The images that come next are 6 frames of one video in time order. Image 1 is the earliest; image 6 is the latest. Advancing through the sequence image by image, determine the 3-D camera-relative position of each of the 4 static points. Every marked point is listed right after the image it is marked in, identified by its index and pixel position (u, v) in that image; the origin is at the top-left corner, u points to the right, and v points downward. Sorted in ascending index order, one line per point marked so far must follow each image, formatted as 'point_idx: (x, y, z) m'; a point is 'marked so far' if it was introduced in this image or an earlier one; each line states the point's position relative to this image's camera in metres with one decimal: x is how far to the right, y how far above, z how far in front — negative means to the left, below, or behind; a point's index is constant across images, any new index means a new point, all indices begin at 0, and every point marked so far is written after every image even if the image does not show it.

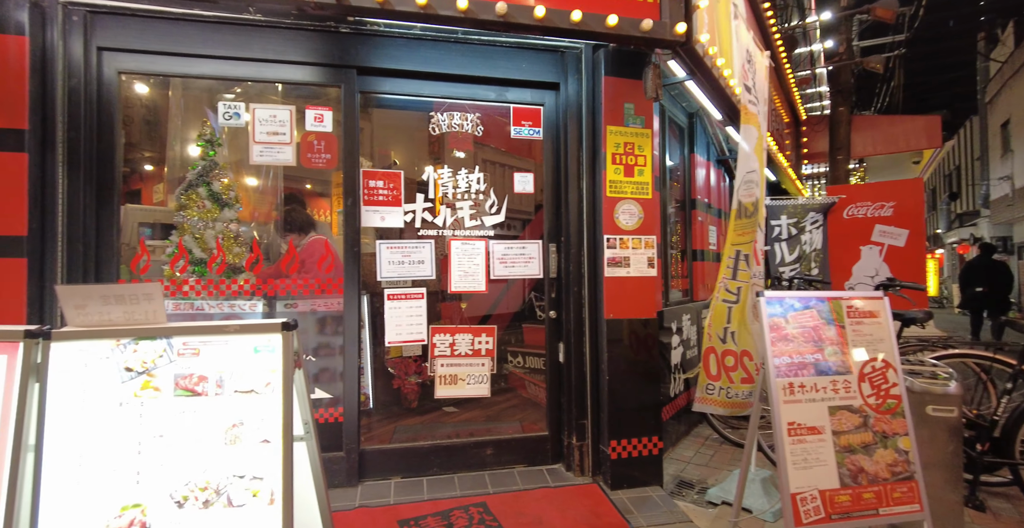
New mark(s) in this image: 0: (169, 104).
0: (-2.0, +1.0, +2.8) m
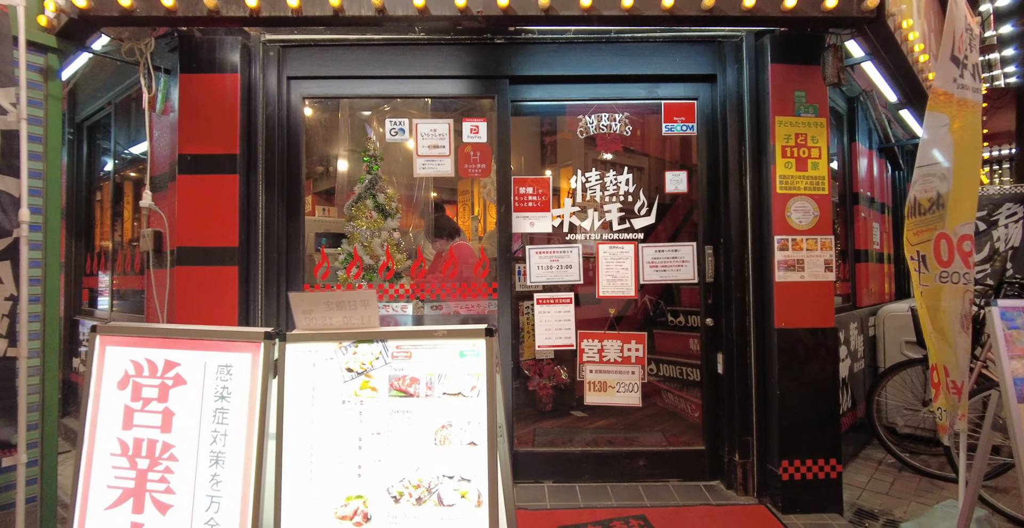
0: (-1.1, +0.9, +3.1) m
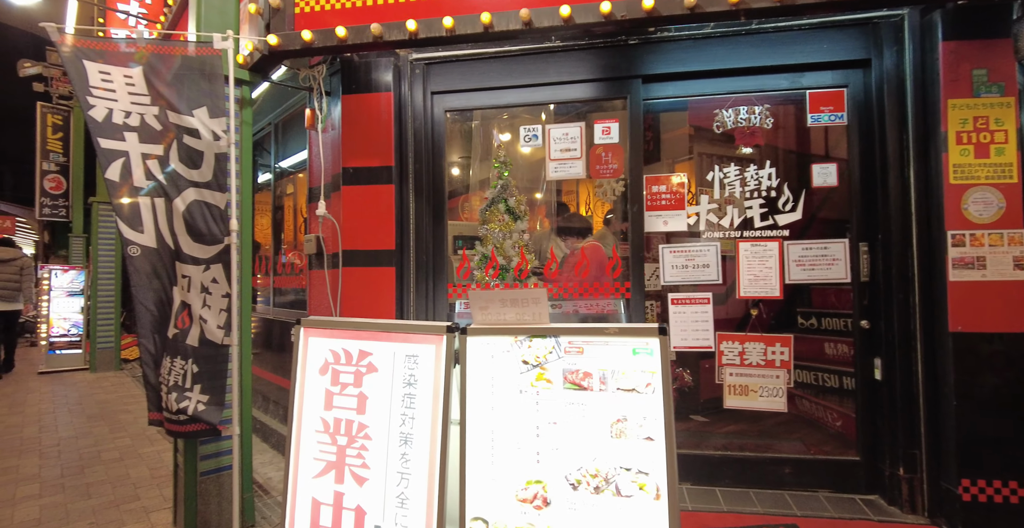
0: (-0.2, +0.9, +3.3) m
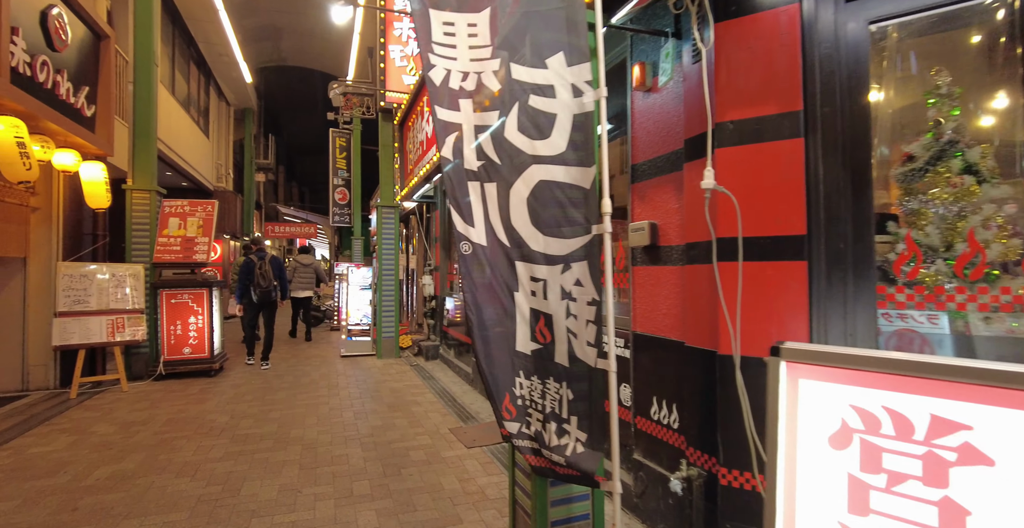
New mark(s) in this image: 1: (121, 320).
0: (+1.8, +0.9, +2.1) m
1: (-5.0, -0.7, +6.1) m
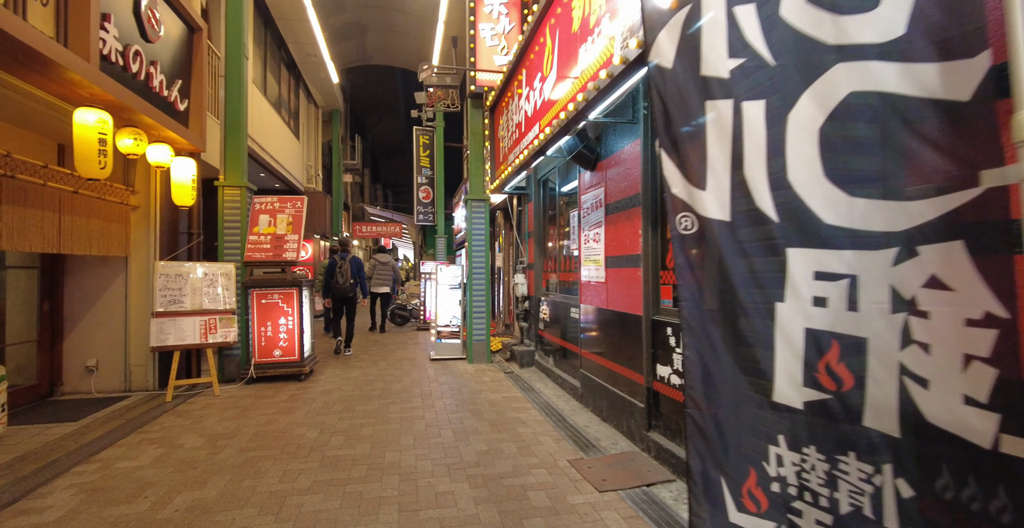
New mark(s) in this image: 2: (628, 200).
0: (+2.5, +1.0, +0.9) m
1: (-3.7, -0.7, +5.9) m
2: (+1.0, +0.6, +4.3) m
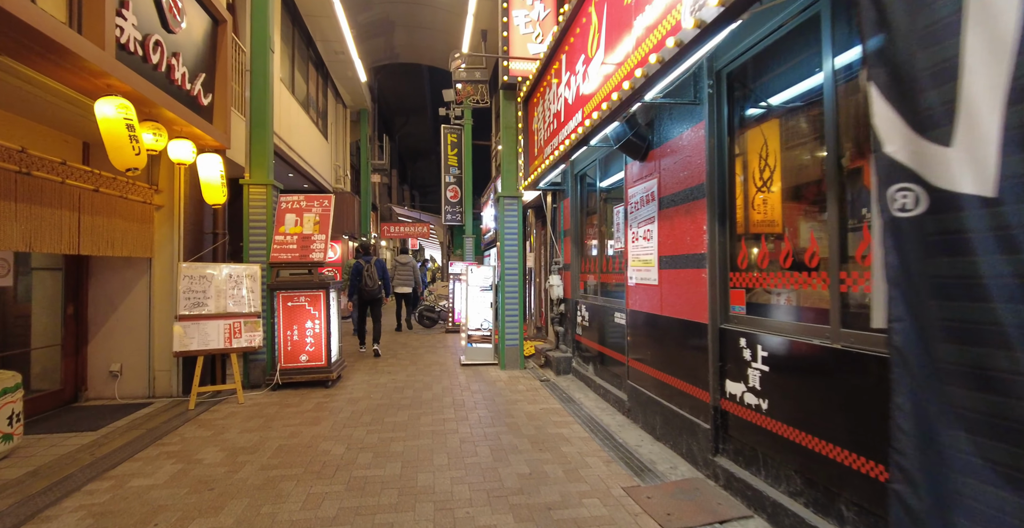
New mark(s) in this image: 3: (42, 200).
0: (+2.6, +1.0, +0.3) m
1: (-3.2, -0.7, +5.6) m
2: (+1.4, +0.6, +3.8) m
3: (-4.0, +0.5, +4.1) m
